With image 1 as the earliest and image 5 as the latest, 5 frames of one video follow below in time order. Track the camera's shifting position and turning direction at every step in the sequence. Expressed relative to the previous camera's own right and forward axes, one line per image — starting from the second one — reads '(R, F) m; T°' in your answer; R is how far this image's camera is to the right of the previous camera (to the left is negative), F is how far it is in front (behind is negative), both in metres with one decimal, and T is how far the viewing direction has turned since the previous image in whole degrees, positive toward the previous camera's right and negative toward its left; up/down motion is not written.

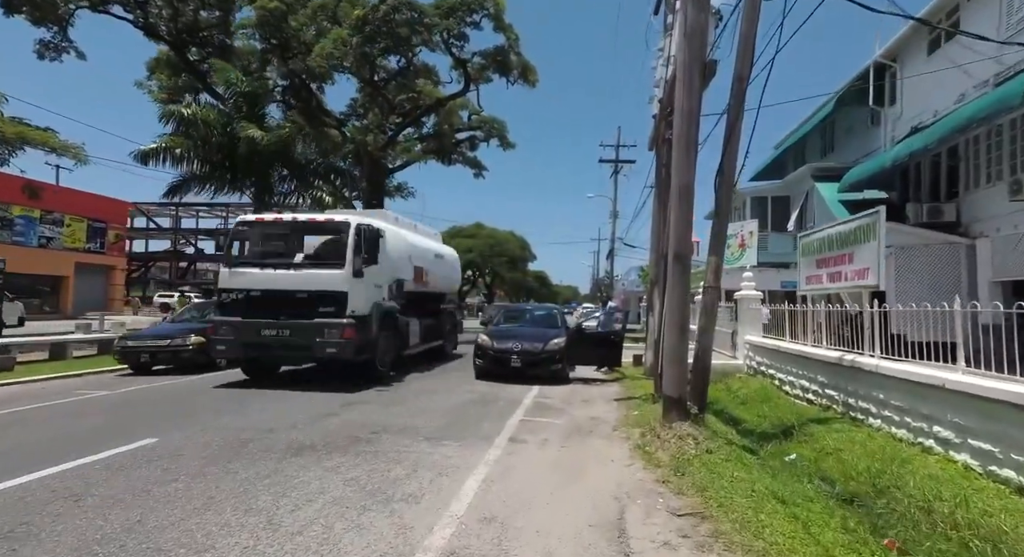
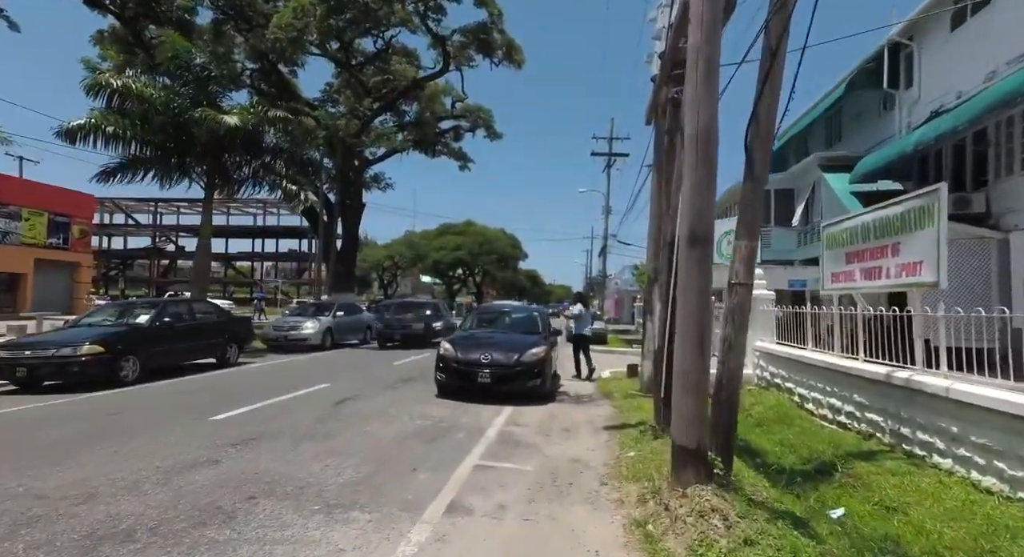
(+0.4, +2.0) m; +1°
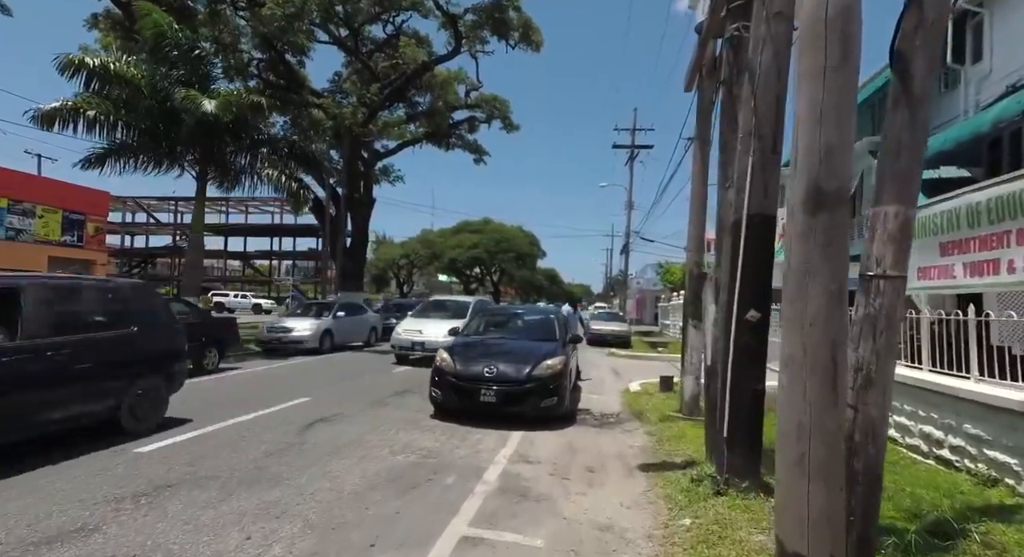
(+0.1, +1.7) m; -2°
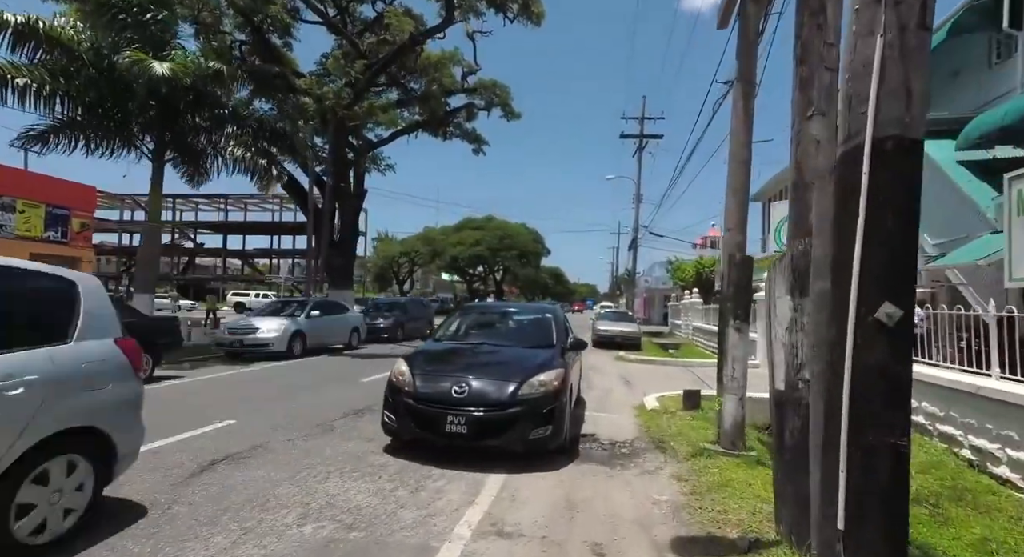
(+0.3, +2.1) m; -1°
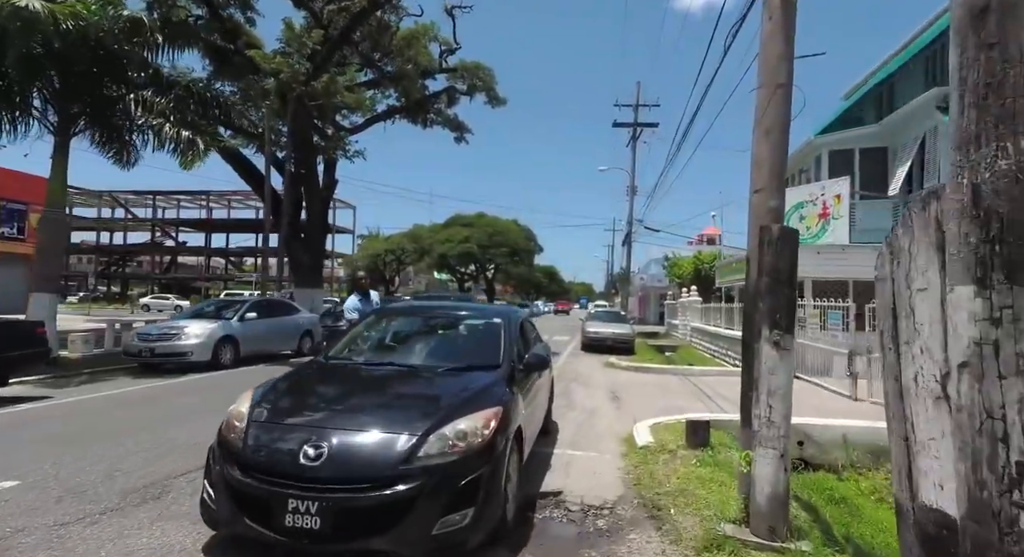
(+0.6, +2.3) m; 0°
